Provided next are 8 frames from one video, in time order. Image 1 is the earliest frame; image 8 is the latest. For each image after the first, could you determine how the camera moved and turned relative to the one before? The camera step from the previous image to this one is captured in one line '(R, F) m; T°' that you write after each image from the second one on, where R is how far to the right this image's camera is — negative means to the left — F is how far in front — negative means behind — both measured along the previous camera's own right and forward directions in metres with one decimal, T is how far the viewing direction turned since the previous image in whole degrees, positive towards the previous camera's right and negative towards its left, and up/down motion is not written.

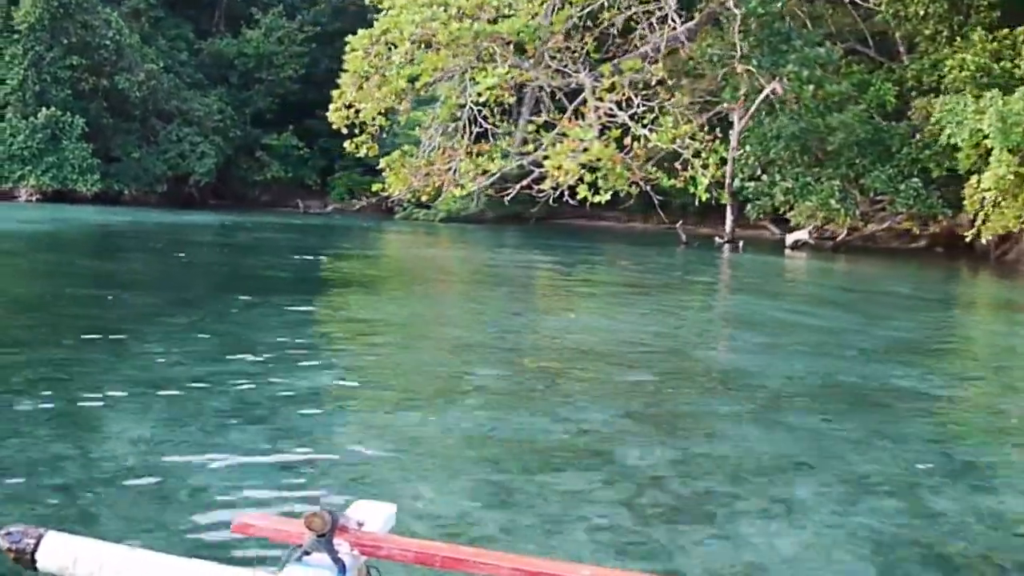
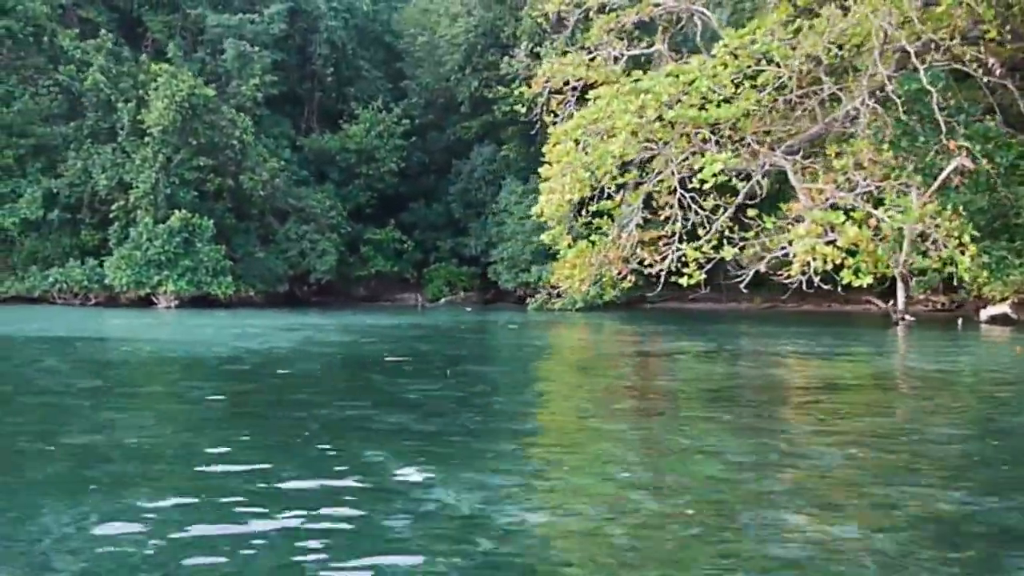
(-3.2, +0.4) m; +2°
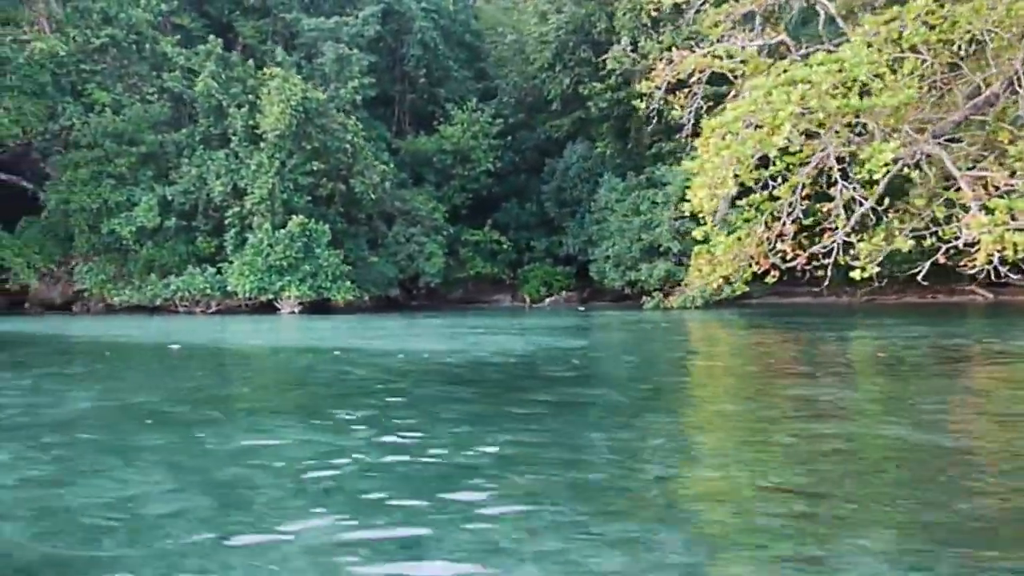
(-1.7, +0.2) m; -1°
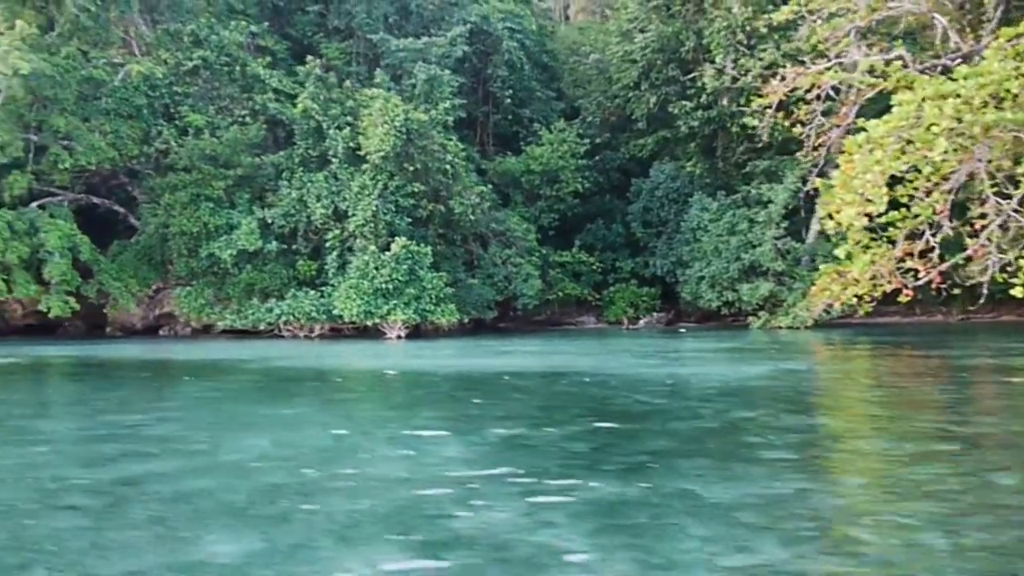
(-1.4, +0.4) m; -1°
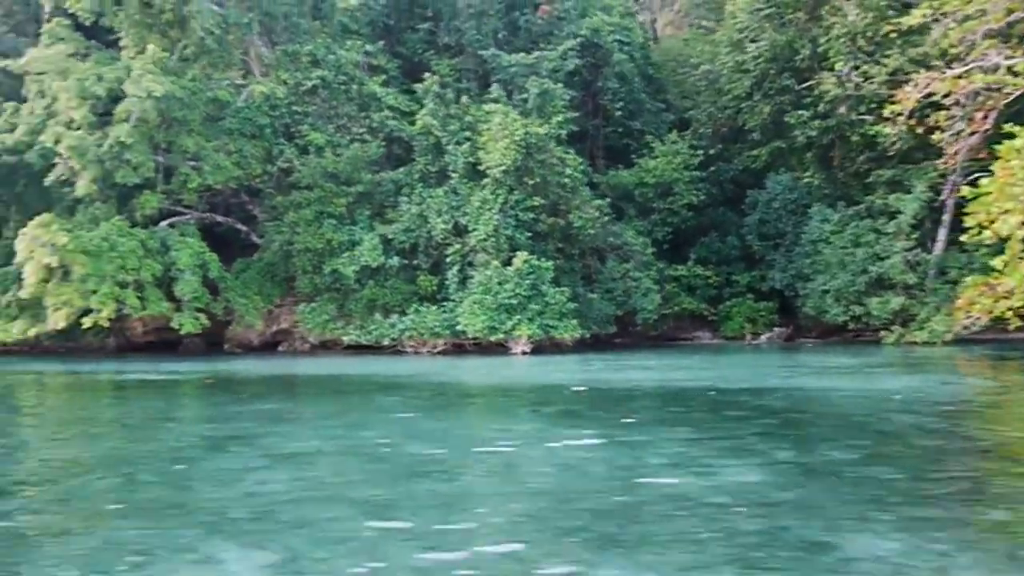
(-0.7, +0.1) m; -4°
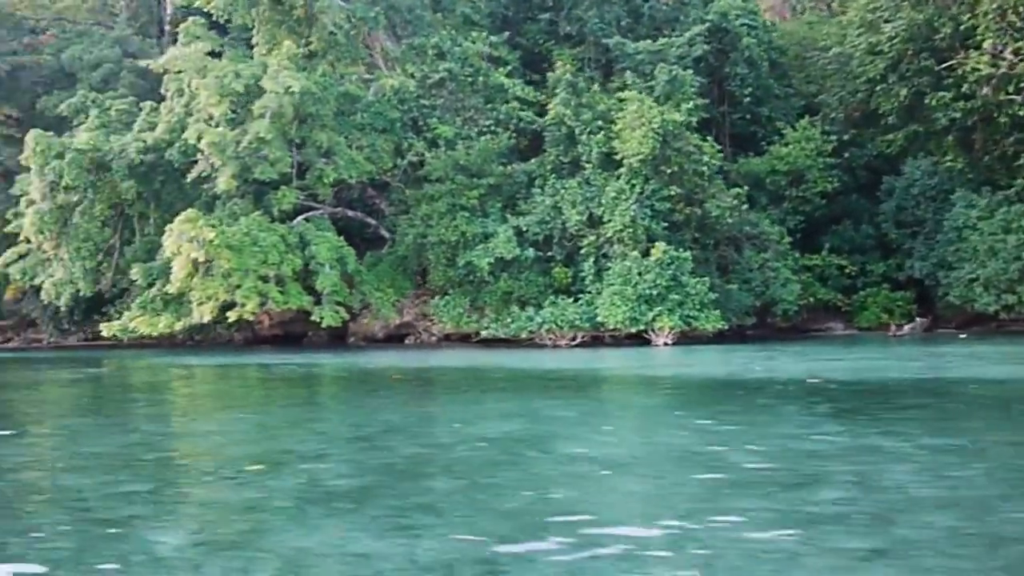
(-0.8, +0.3) m; -5°
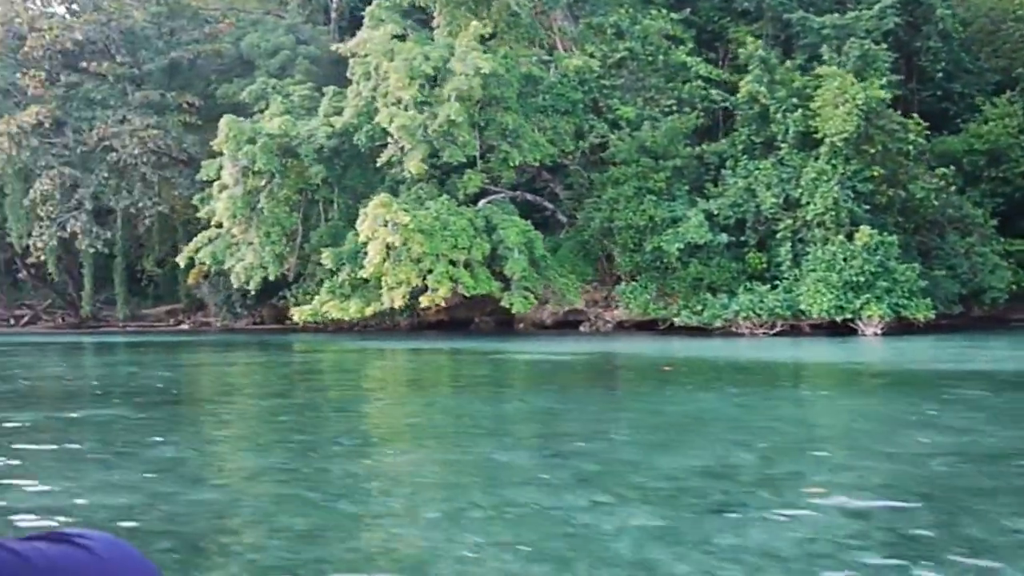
(-1.2, +0.5) m; -6°
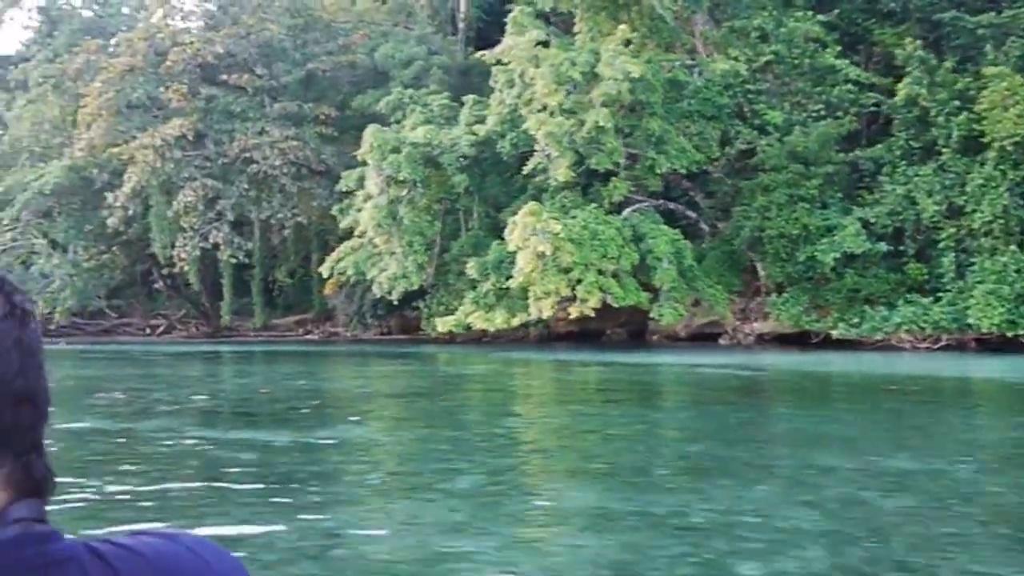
(-0.8, +0.4) m; -5°
